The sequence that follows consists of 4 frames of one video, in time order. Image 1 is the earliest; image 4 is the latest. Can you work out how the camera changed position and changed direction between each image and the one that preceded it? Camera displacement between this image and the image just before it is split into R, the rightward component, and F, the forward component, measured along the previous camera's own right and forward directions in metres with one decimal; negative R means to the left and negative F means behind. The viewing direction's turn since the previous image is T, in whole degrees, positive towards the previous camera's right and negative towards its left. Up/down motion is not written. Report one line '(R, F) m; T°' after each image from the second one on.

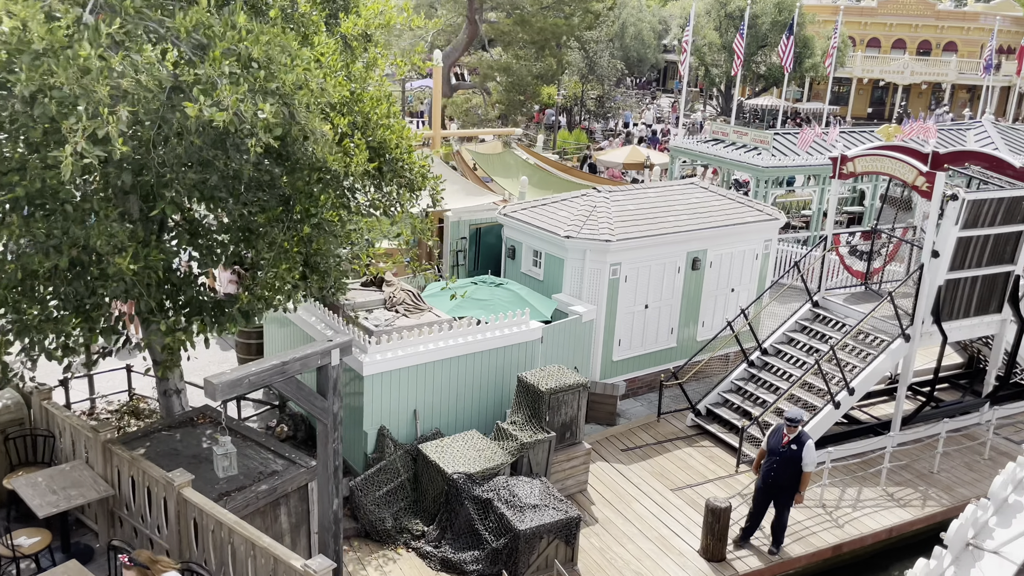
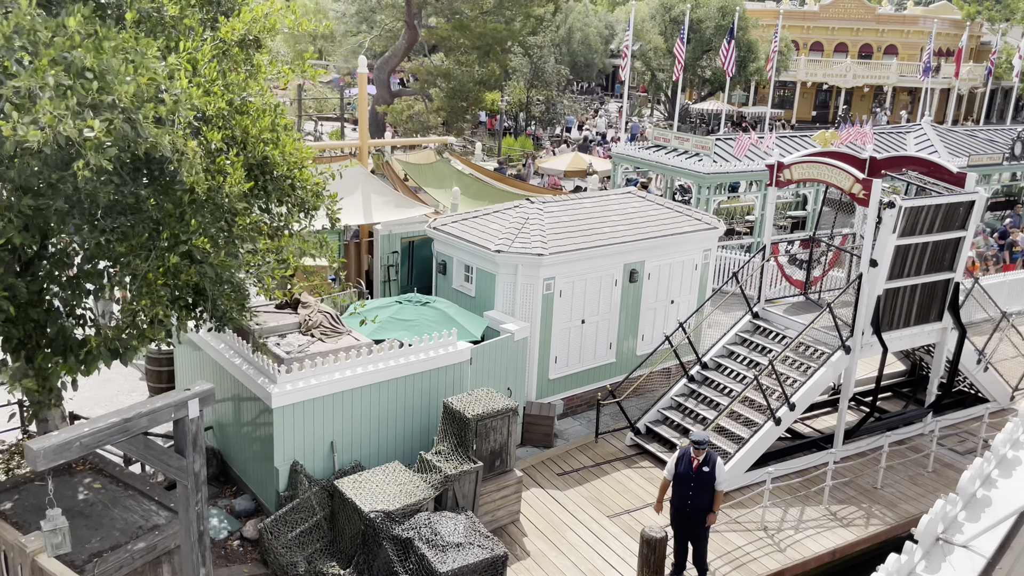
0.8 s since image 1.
(+0.4, +0.6) m; +3°
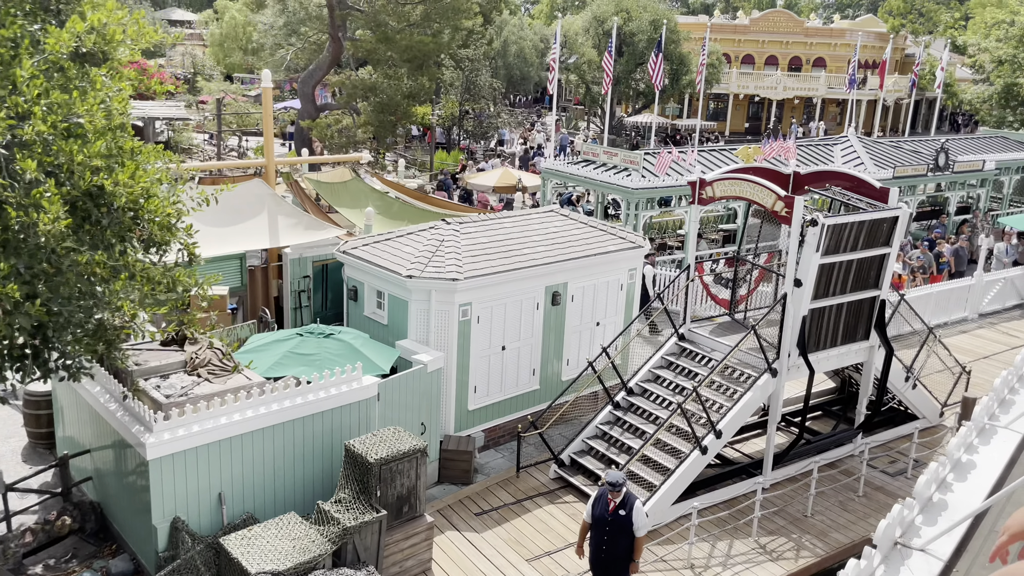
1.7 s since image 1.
(+0.5, +0.6) m; +4°
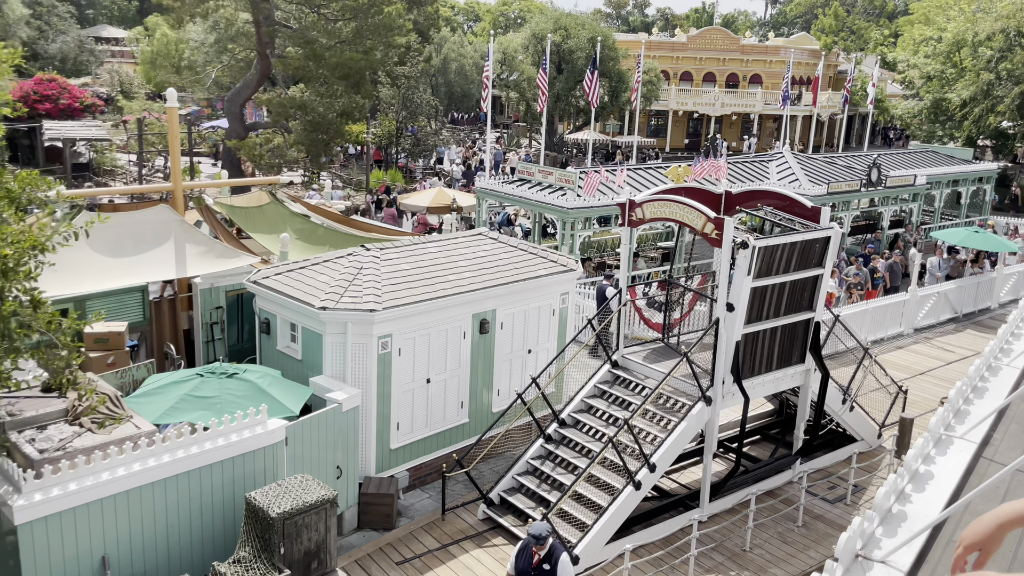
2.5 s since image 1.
(+0.4, +0.6) m; +4°
